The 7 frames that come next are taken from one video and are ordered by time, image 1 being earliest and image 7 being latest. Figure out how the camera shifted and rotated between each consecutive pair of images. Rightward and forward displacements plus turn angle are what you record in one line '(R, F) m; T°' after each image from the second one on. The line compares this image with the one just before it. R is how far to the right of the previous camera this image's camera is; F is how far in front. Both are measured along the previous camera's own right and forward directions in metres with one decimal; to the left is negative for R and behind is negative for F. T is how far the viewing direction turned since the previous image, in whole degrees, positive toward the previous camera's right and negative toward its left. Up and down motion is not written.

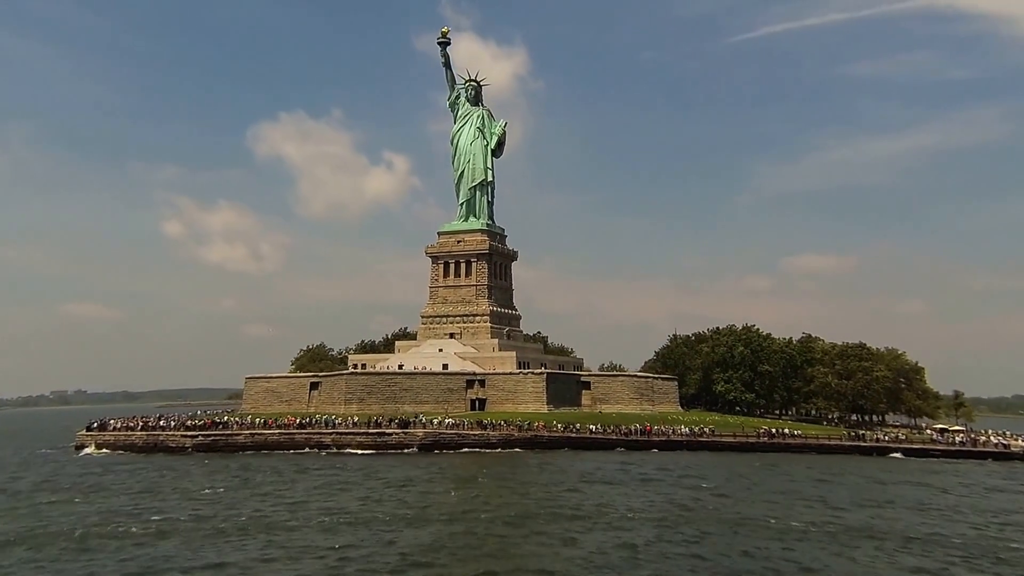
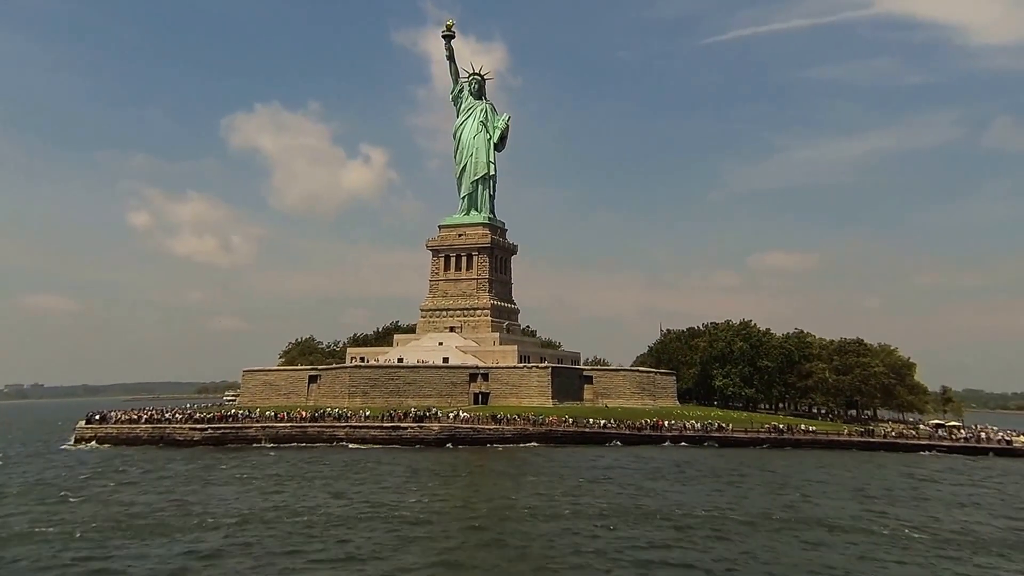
(-2.1, +0.2) m; +2°
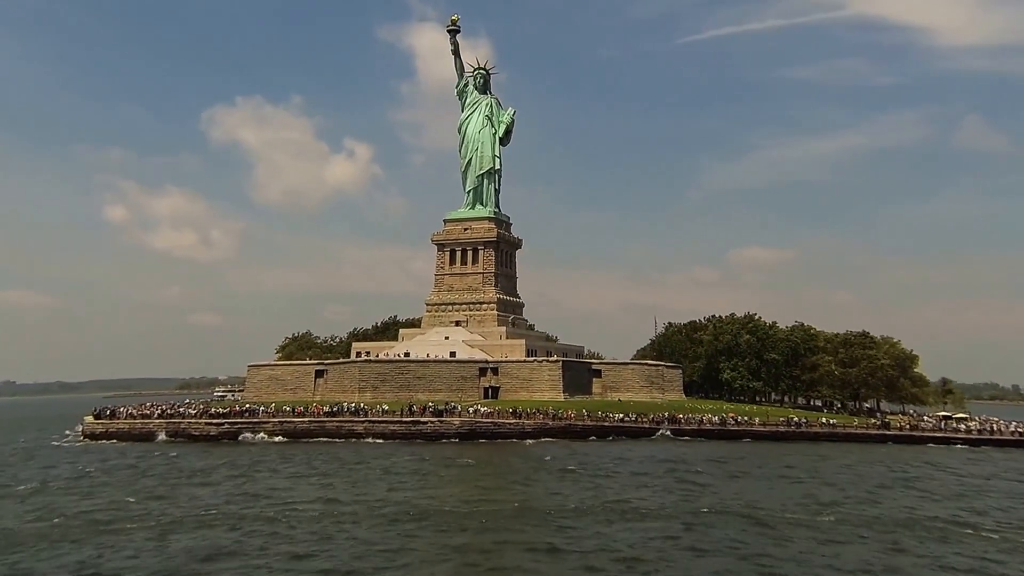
(-1.8, +0.2) m; +1°
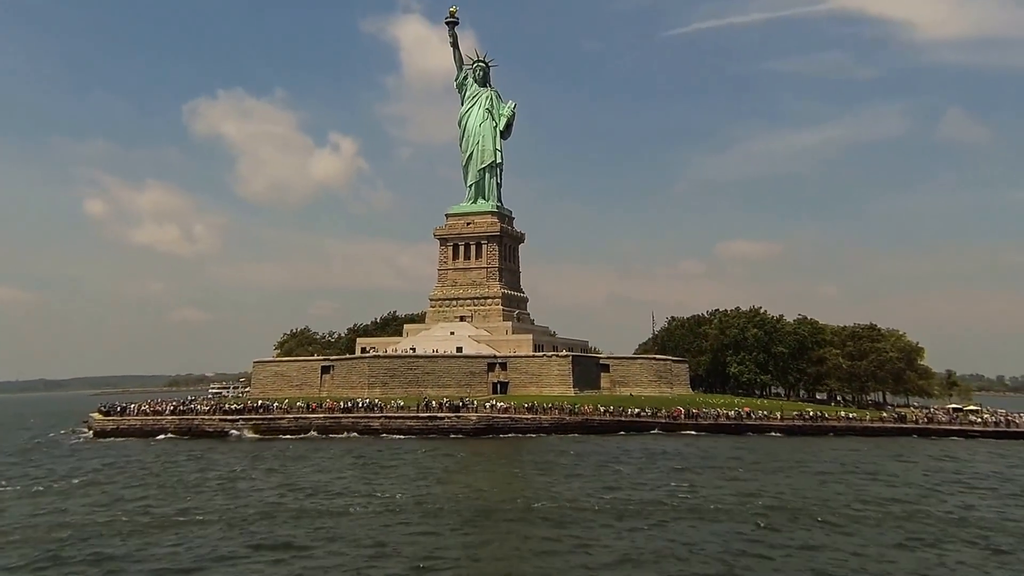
(-1.4, +0.3) m; +1°
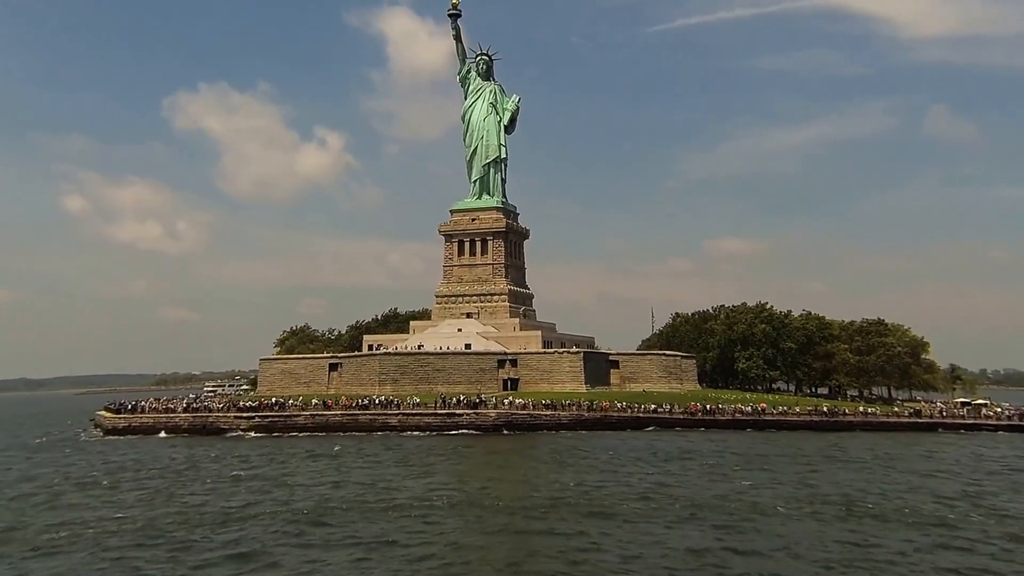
(-1.4, +0.3) m; +1°
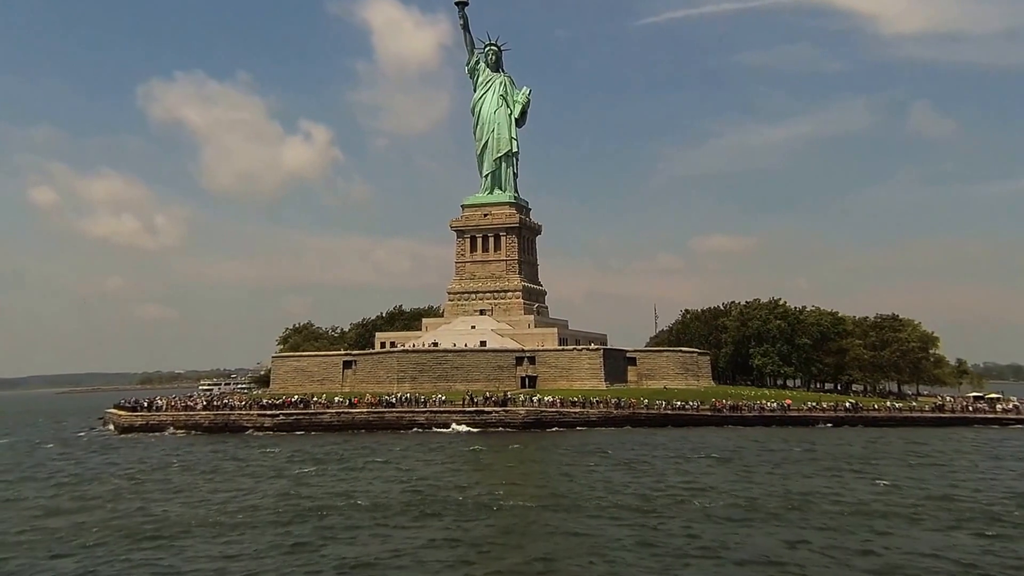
(-1.9, +0.5) m; +1°
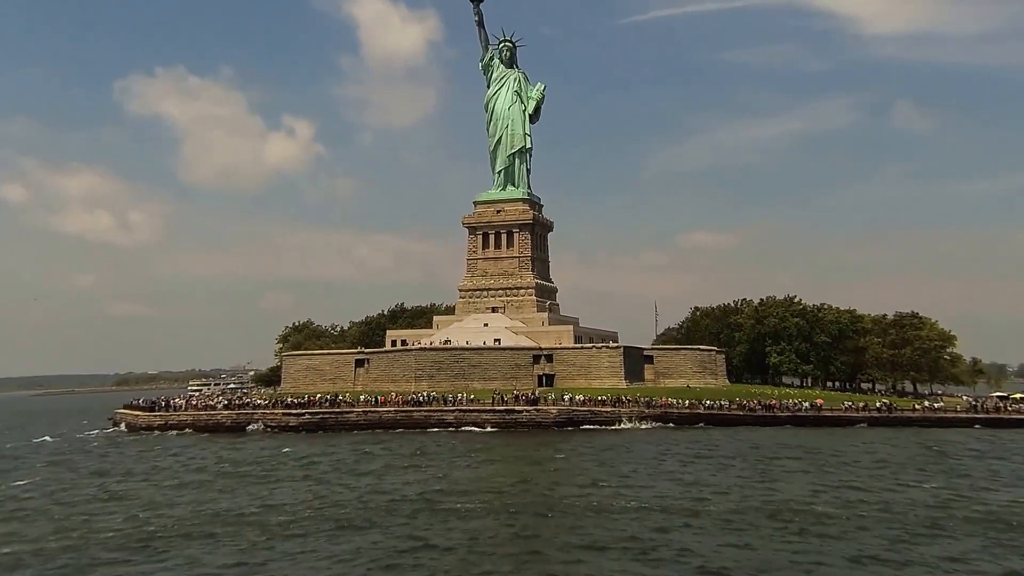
(-2.2, +0.9) m; +1°
